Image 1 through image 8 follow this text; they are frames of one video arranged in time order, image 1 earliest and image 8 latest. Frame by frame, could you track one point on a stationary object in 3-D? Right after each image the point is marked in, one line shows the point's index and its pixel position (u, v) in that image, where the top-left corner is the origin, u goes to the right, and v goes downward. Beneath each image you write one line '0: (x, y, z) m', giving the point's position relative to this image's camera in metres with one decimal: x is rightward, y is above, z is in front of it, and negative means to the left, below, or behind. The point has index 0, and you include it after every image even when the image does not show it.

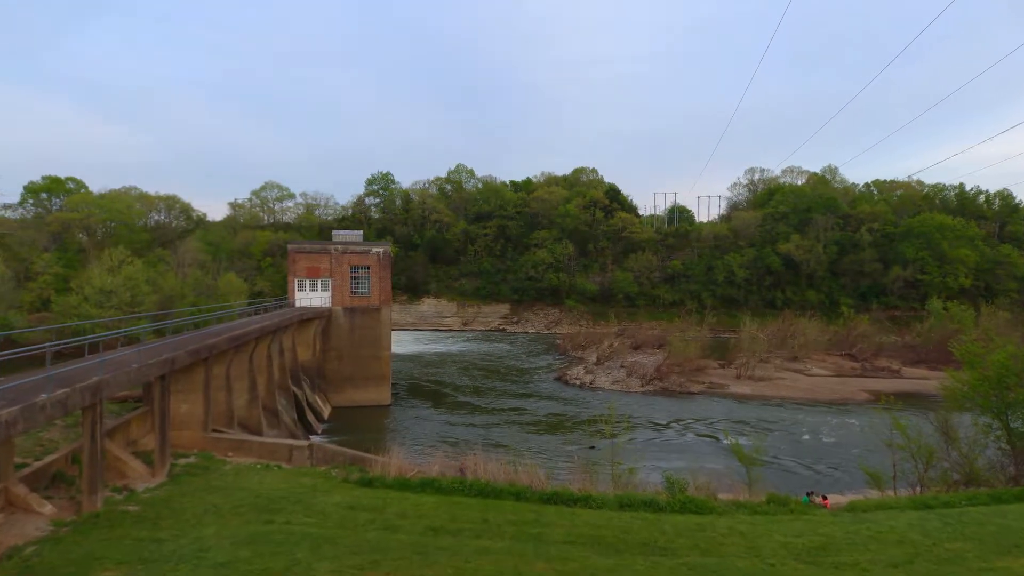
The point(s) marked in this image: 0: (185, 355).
0: (-6.4, -1.3, +12.2) m
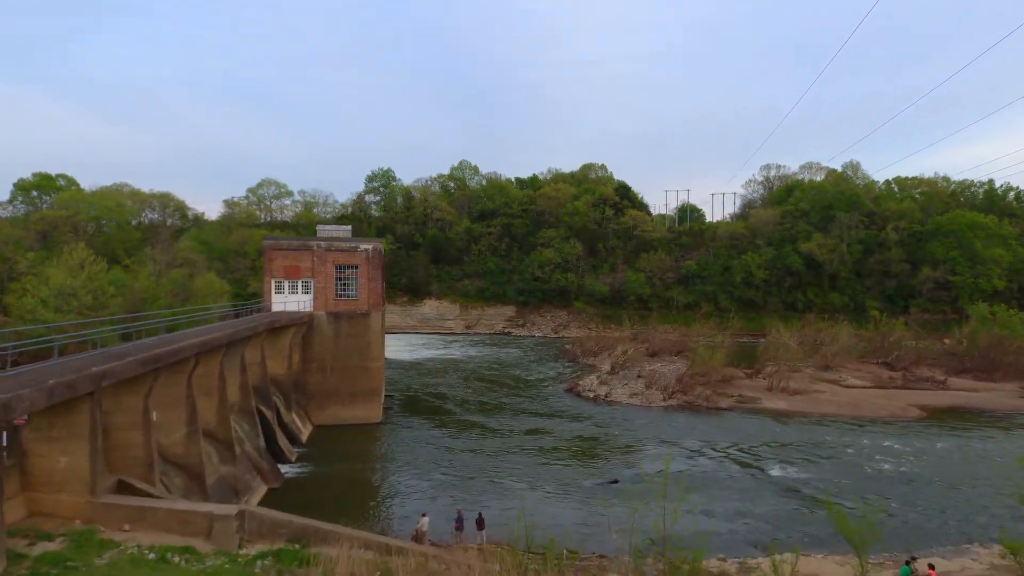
0: (-6.2, -1.4, +8.4) m
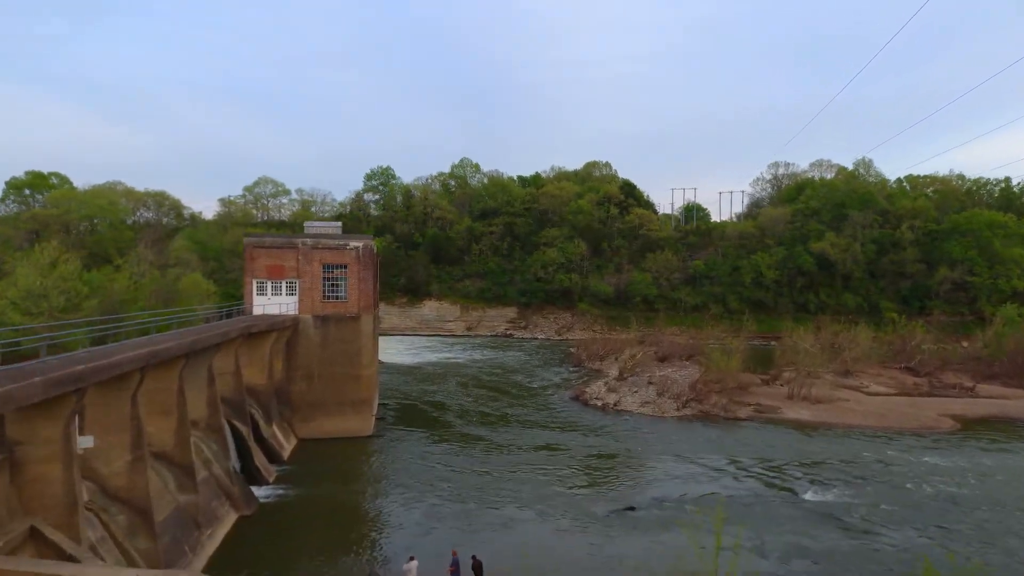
0: (-6.2, -1.4, +6.1) m
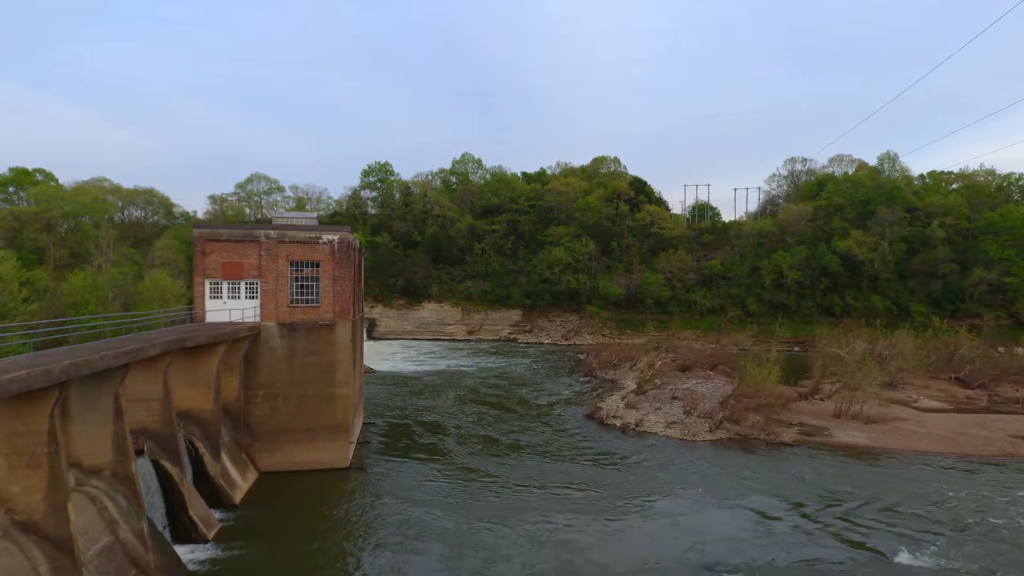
0: (-6.1, -1.5, +1.8) m
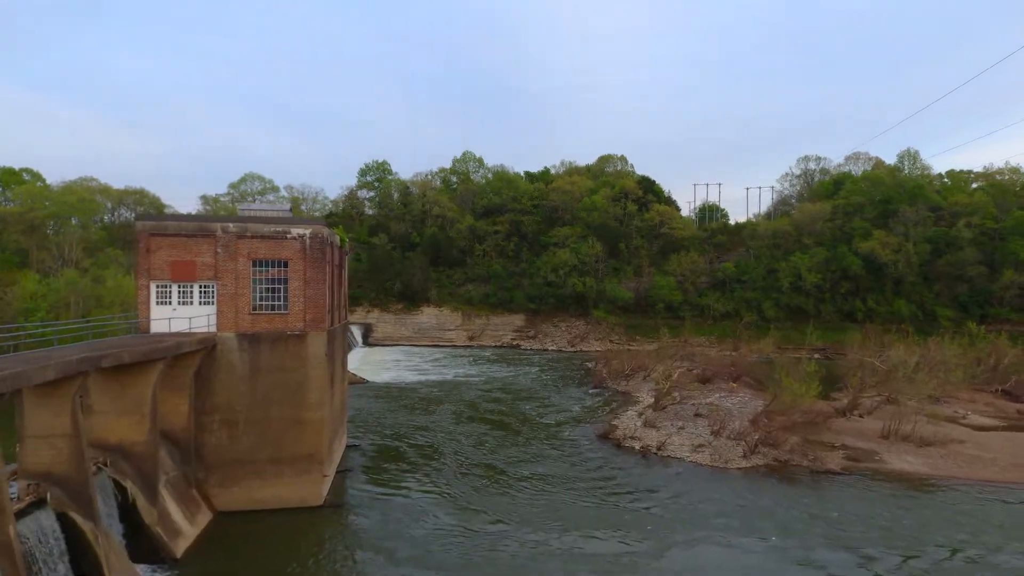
0: (-6.0, -1.5, -1.6) m
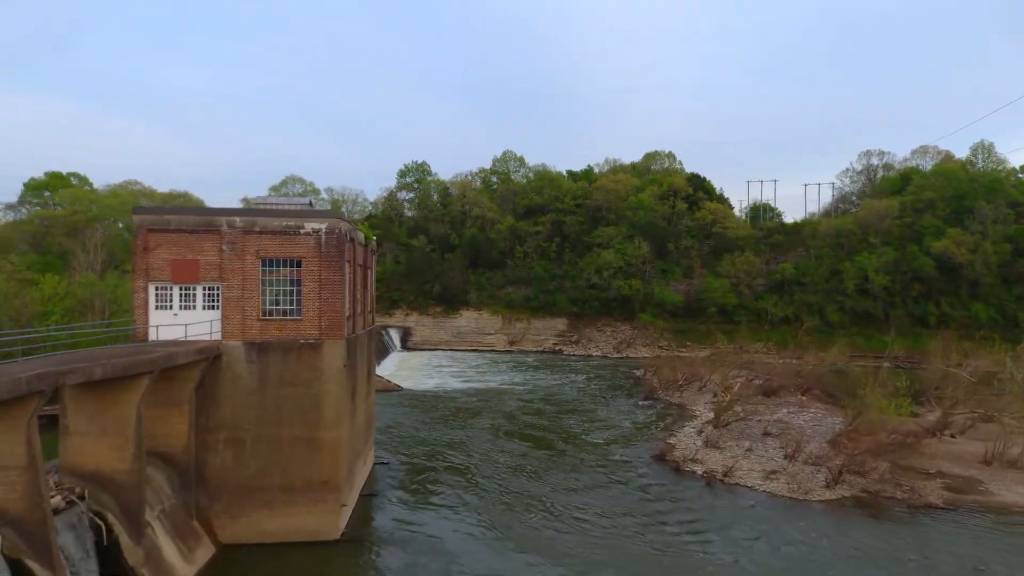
0: (-6.1, -1.4, -3.8) m
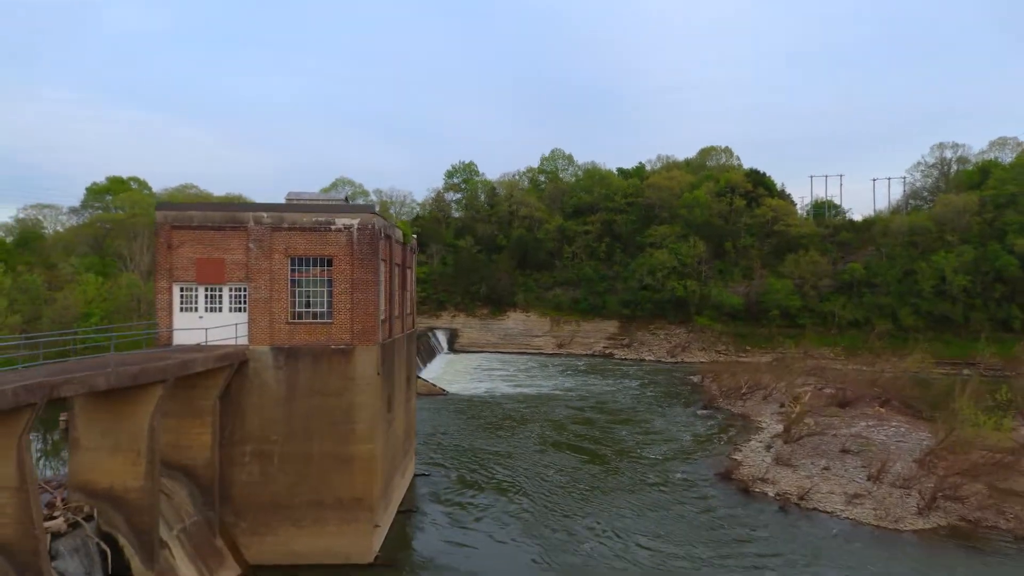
0: (-6.5, -1.4, -4.9) m
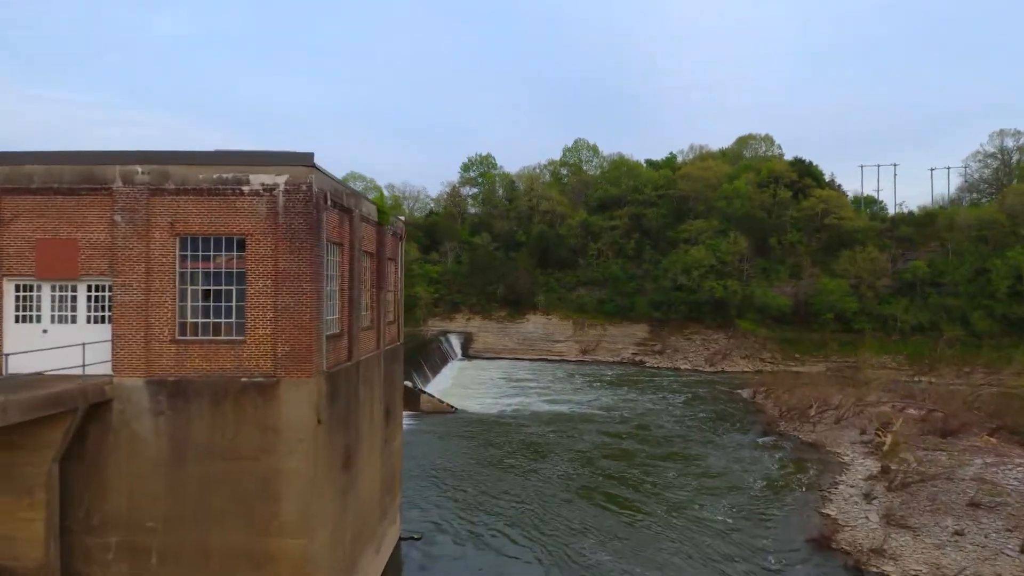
0: (-6.8, -1.3, -10.1) m
